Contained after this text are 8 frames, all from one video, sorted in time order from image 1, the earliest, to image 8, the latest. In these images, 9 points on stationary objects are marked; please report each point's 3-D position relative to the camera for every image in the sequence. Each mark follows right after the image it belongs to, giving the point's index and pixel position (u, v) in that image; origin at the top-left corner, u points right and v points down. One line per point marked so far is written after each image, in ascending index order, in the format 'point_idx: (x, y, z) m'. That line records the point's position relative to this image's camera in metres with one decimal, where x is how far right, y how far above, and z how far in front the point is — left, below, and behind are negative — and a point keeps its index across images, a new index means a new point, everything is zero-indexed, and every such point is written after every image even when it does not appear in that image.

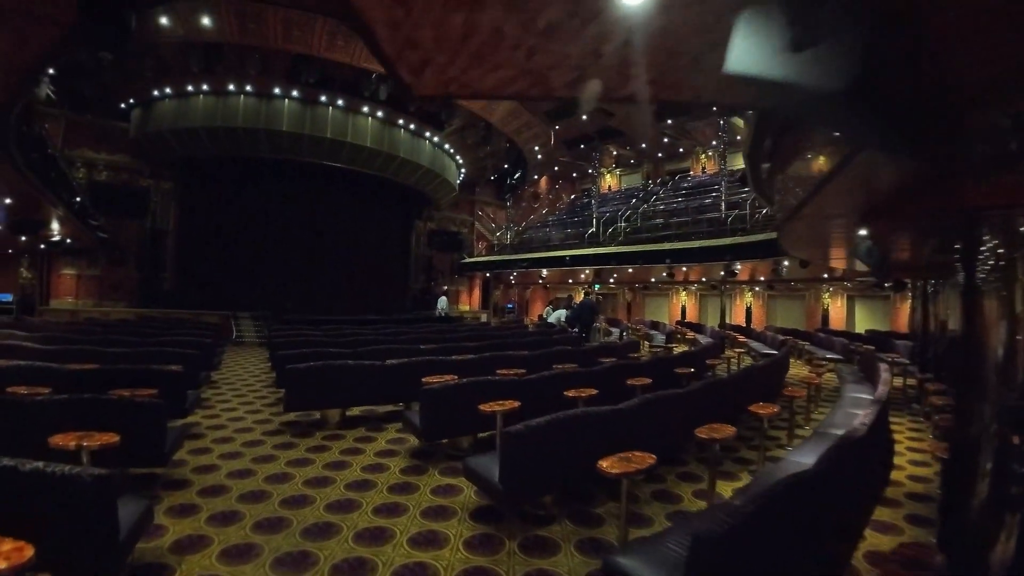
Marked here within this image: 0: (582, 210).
0: (+2.8, +3.2, +19.2) m
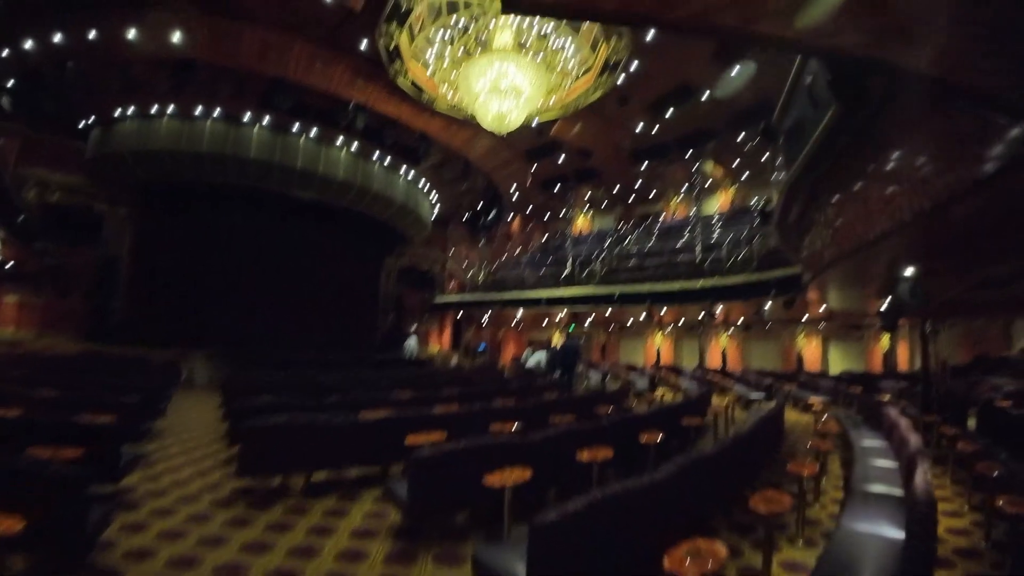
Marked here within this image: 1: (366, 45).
0: (+1.8, +1.5, +19.1) m
1: (-2.5, +4.3, +8.3) m
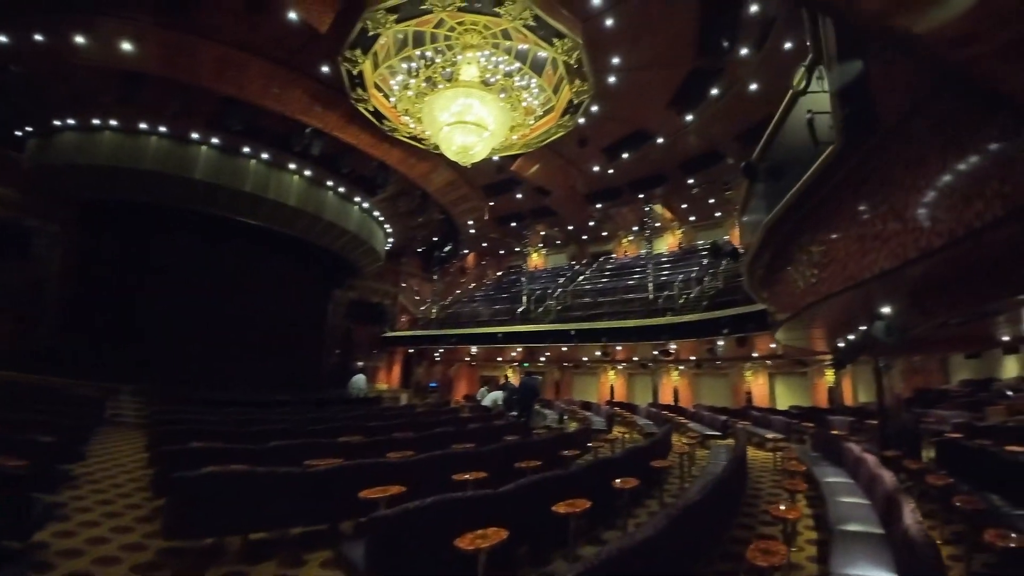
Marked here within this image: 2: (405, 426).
0: (-0.1, +0.1, +19.0) m
1: (-3.1, +3.8, +8.1) m
2: (-1.6, -2.1, +7.0) m
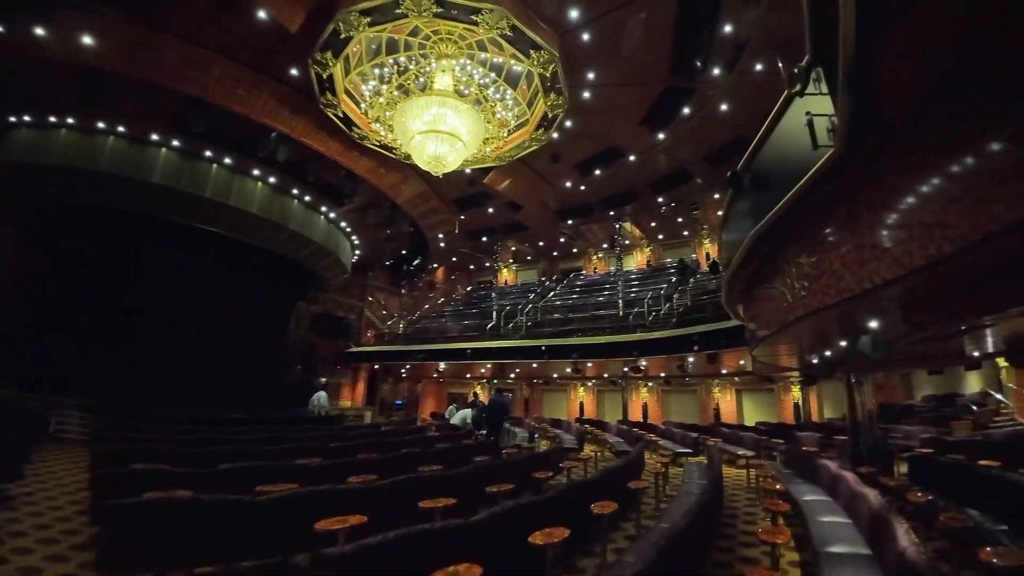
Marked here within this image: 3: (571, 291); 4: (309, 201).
0: (-1.3, -0.5, +18.8) m
1: (-3.6, +3.6, +7.8) m
2: (-2.0, -2.2, +6.6) m
3: (+2.2, -0.1, +17.3) m
4: (-4.9, +2.1, +11.3) m
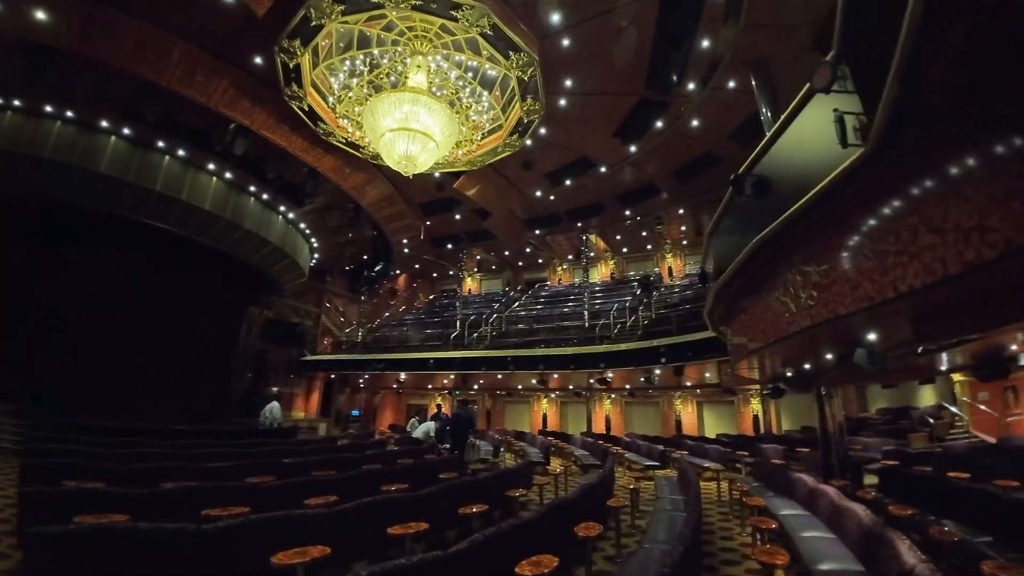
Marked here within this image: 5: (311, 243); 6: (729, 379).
0: (-2.7, -0.9, +18.3) m
1: (-3.9, +3.5, +7.3) m
2: (-2.4, -2.3, +6.1) m
3: (+0.9, -0.5, +17.2) m
4: (-5.6, +2.0, +10.7) m
5: (-5.6, +1.3, +13.2) m
6: (+4.6, -1.9, +10.0) m
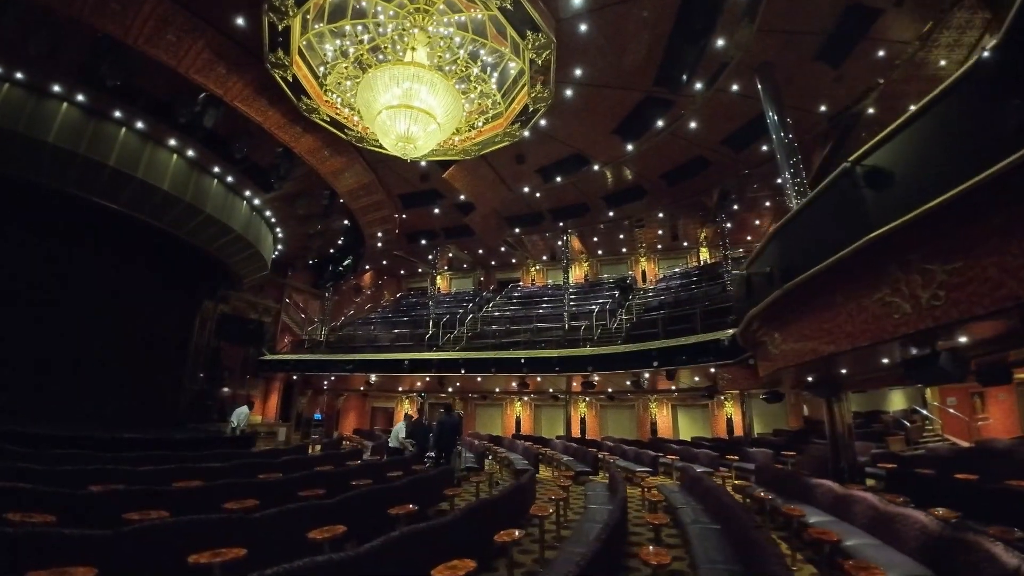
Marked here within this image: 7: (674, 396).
0: (-3.8, -0.8, +17.6) m
1: (-3.8, +3.7, +6.5) m
2: (-2.3, -2.2, +5.5) m
3: (-0.1, -0.5, +16.8) m
4: (-5.8, +2.2, +9.7) m
5: (-6.1, +1.4, +12.2) m
6: (+4.3, -2.0, +10.0) m
7: (+4.6, -3.1, +13.5) m
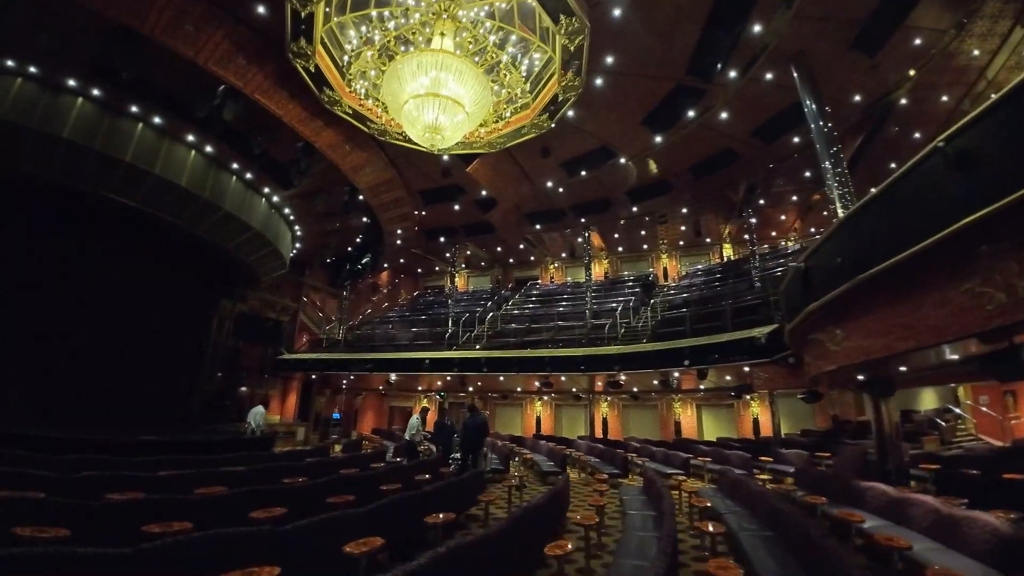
0: (-3.1, -0.7, +17.4) m
1: (-3.4, +3.7, +6.3) m
2: (-1.9, -2.1, +5.3) m
3: (+0.6, -0.4, +16.5) m
4: (-5.3, +2.2, +9.6) m
5: (-5.6, +1.5, +12.0) m
6: (+4.8, -1.9, +9.7) m
7: (+5.2, -3.0, +13.1) m
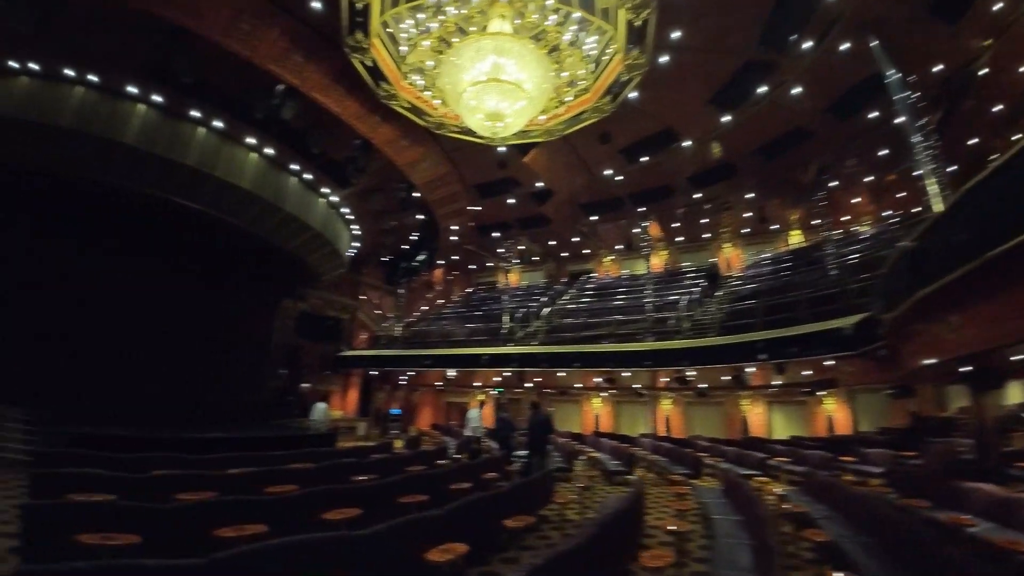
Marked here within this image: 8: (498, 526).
0: (-1.1, -0.6, +17.4) m
1: (-2.6, +3.8, +6.4) m
2: (-1.1, -2.1, +5.2) m
3: (+2.5, -0.2, +16.1) m
4: (-4.1, +2.3, +9.8) m
5: (-4.2, +1.5, +12.3) m
6: (+6.0, -1.7, +8.9) m
7: (+6.8, -2.7, +12.3) m
8: (-0.2, -2.0, +4.3) m
